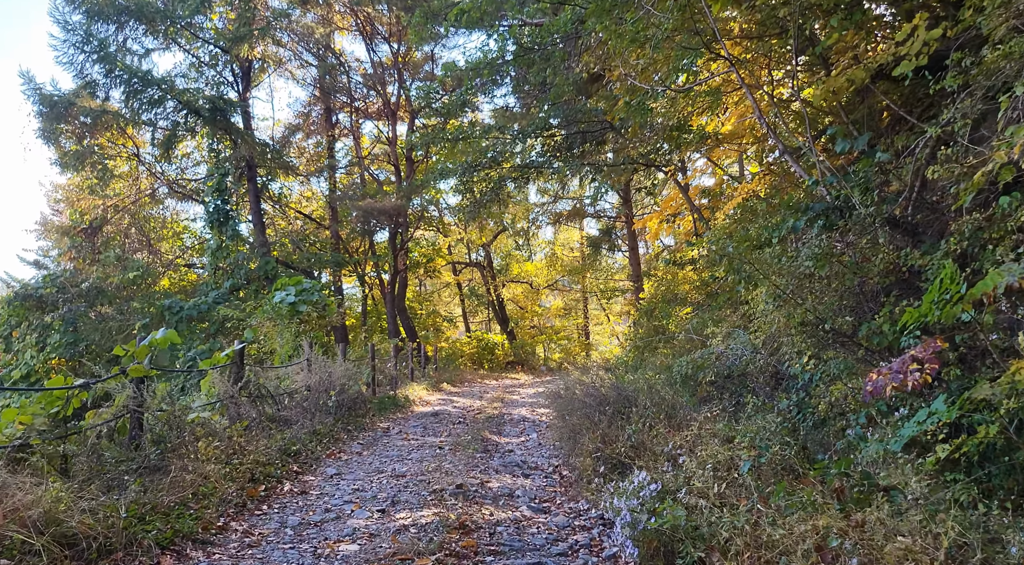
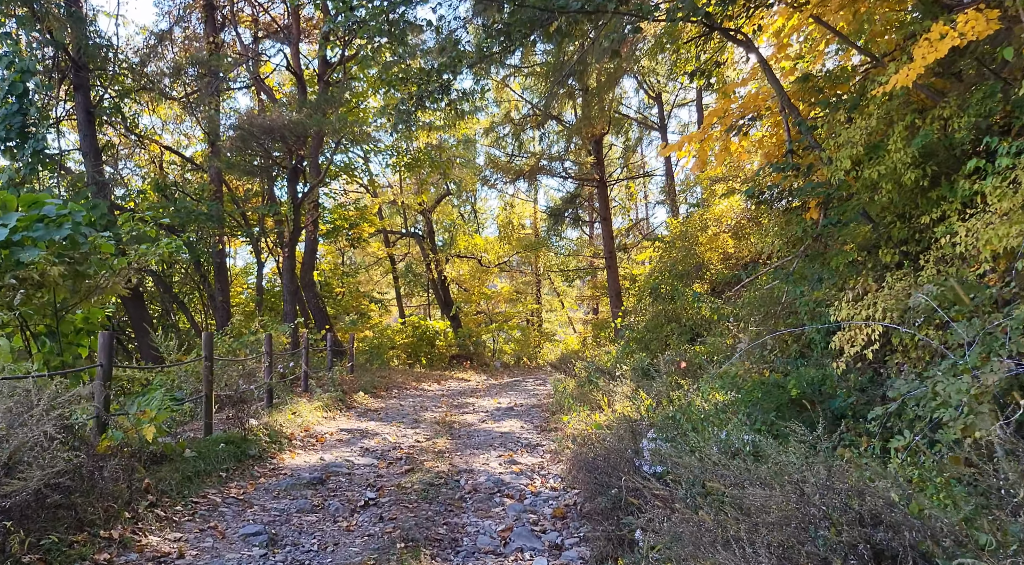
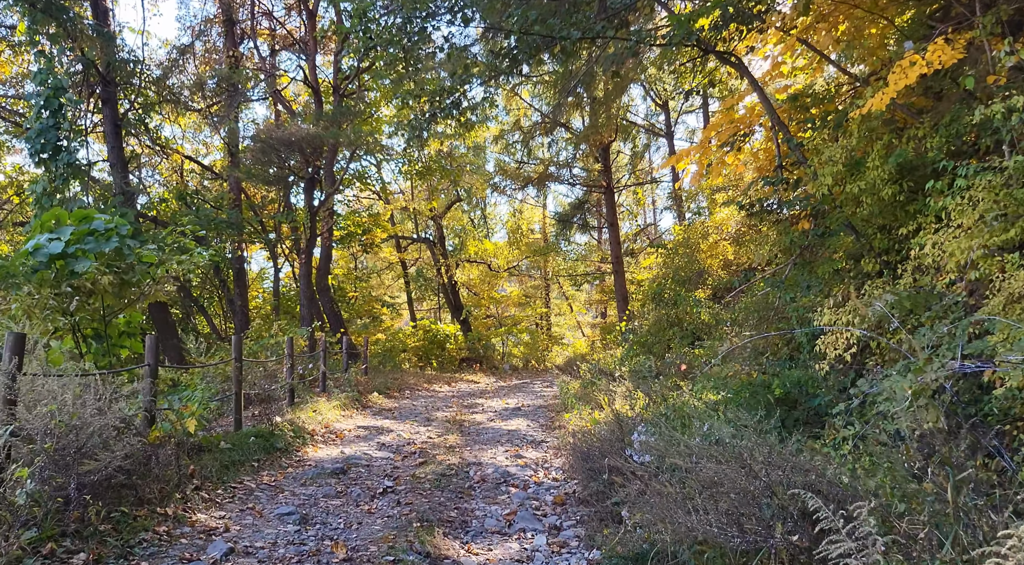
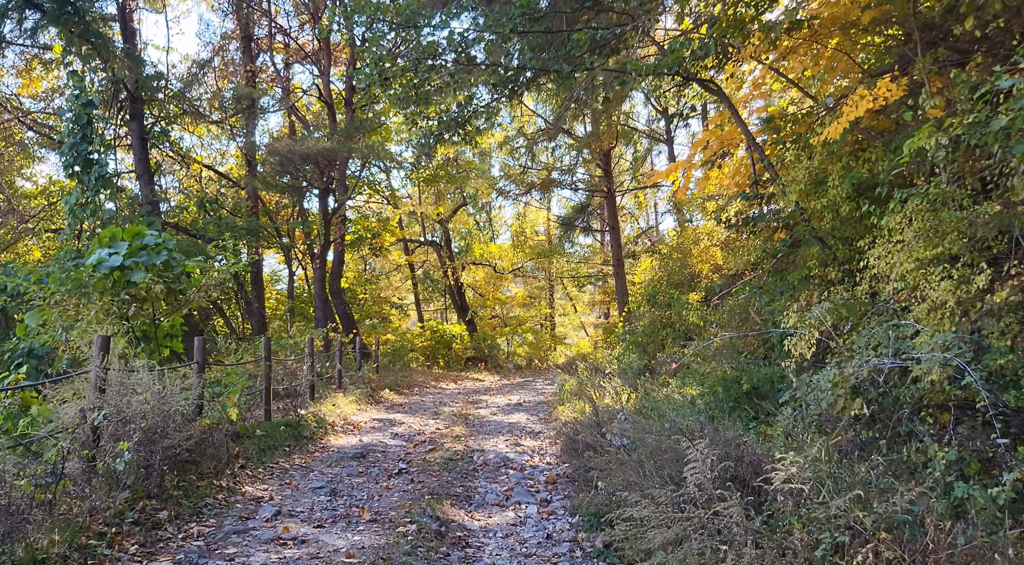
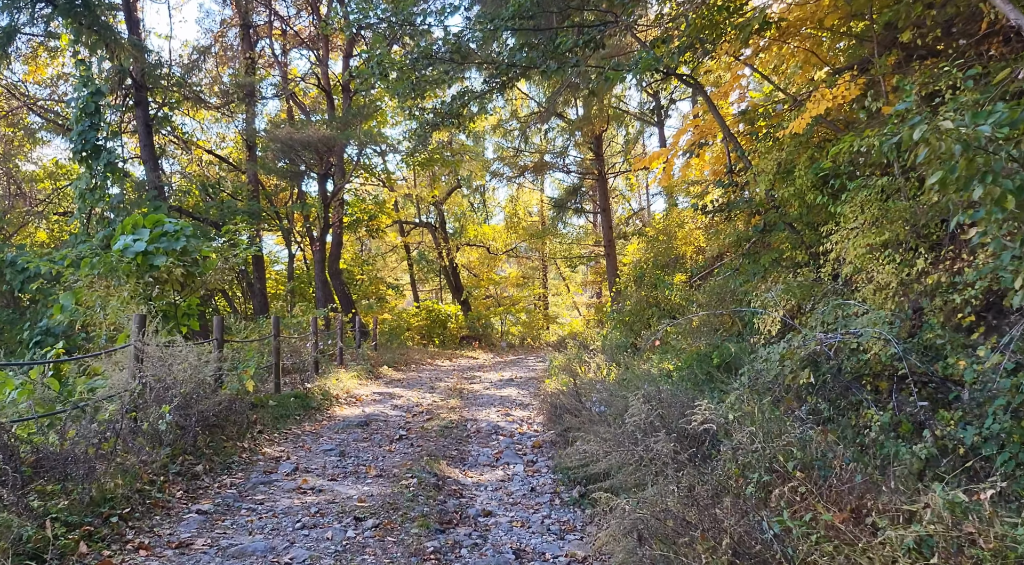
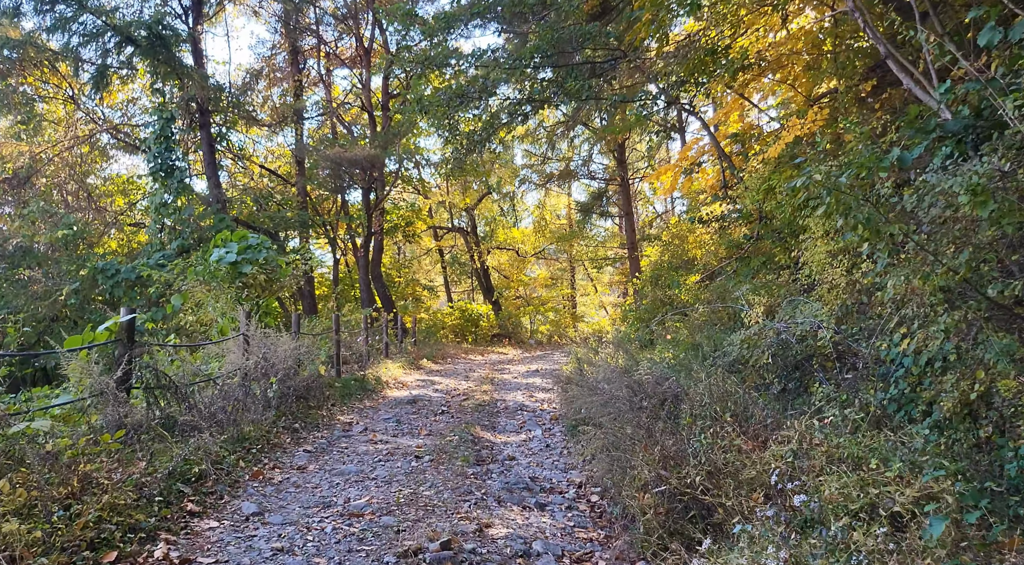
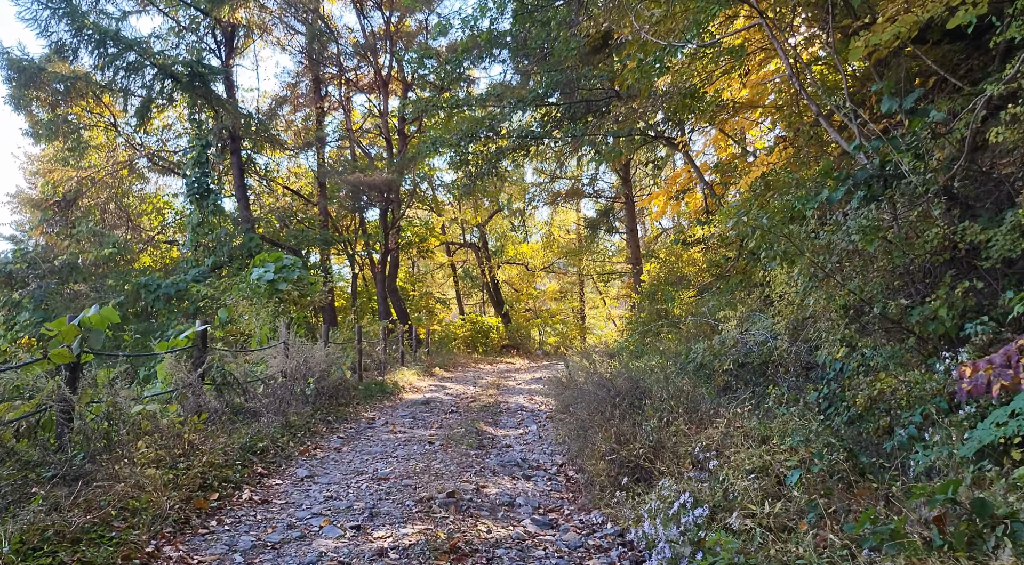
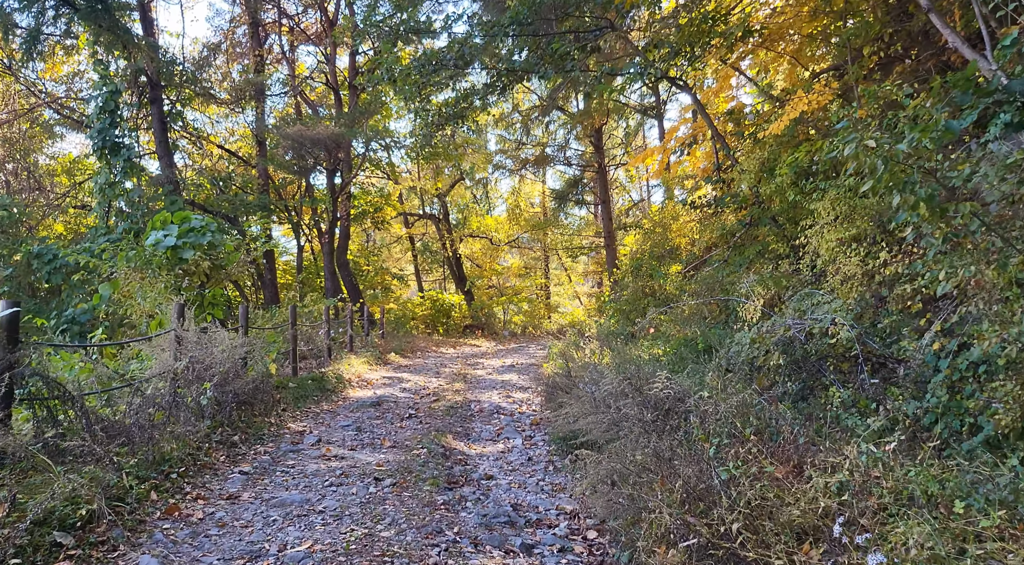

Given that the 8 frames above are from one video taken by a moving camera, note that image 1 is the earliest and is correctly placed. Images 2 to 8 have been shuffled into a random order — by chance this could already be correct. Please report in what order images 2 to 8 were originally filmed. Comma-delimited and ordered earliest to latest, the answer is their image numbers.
7, 6, 8, 5, 4, 3, 2
